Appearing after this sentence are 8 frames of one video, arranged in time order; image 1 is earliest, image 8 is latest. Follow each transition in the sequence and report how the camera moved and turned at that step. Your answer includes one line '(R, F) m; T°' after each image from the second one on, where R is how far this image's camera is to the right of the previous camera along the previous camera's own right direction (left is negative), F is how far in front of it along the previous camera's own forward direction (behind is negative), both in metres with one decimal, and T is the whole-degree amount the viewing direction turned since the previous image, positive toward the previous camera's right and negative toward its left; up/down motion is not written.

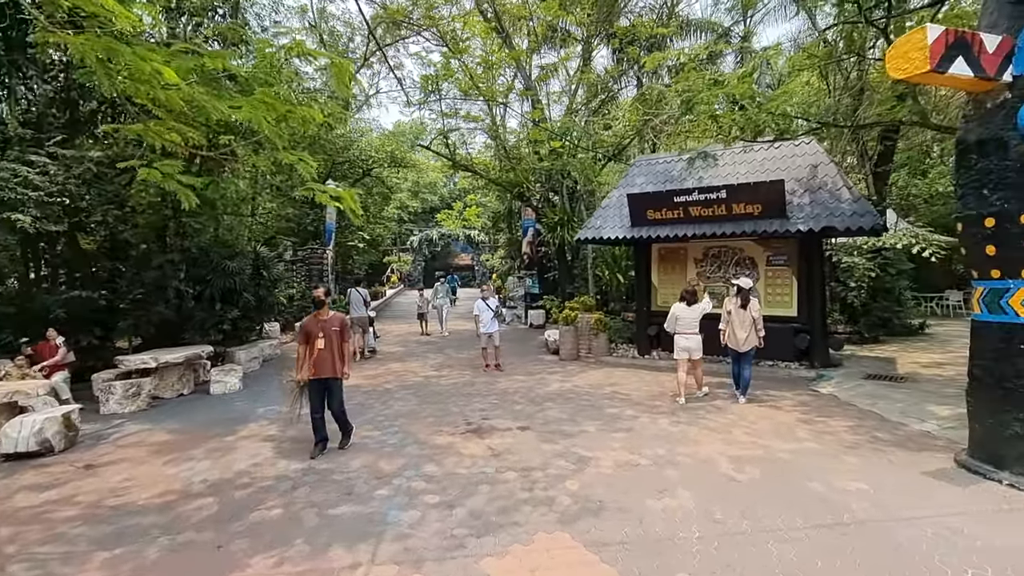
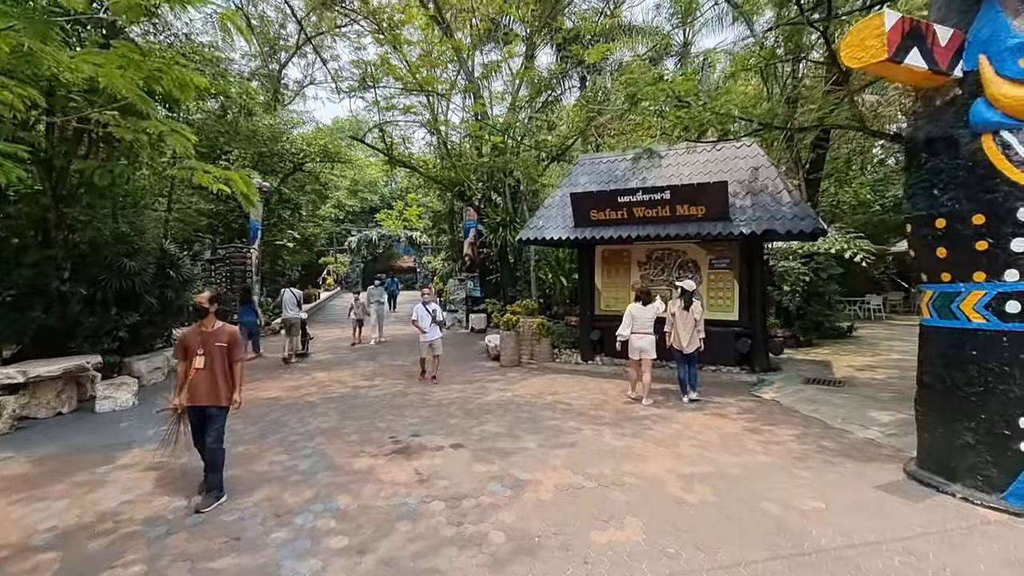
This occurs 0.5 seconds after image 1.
(+0.1, +0.6) m; +6°
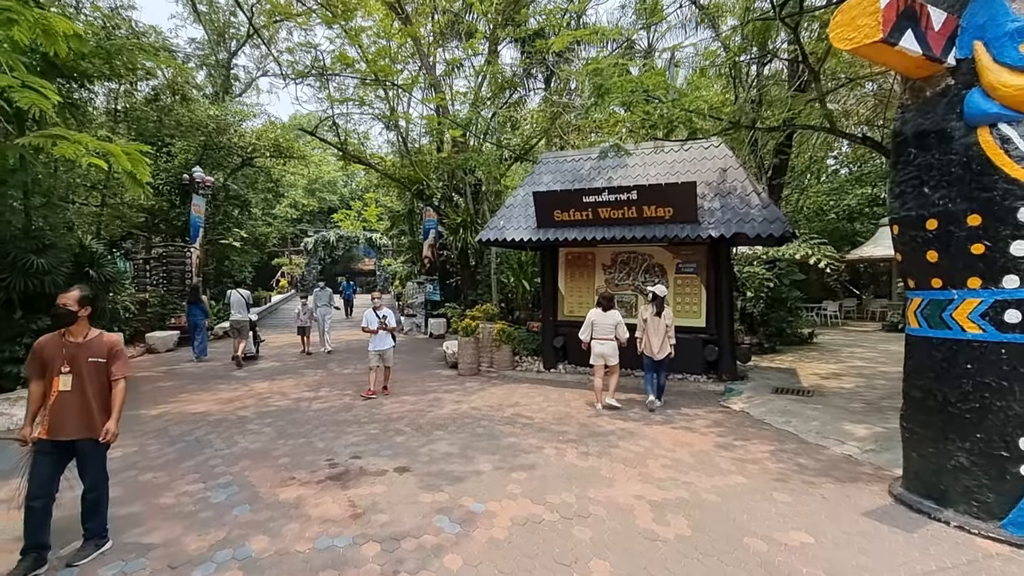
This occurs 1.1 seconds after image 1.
(+0.1, +0.6) m; +4°
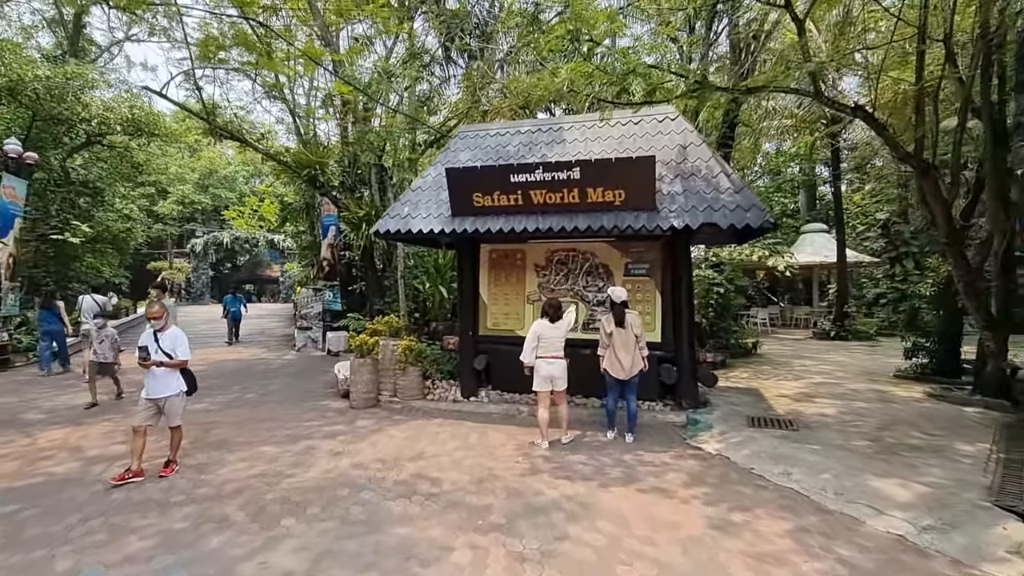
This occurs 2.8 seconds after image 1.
(+0.3, +2.1) m; +8°
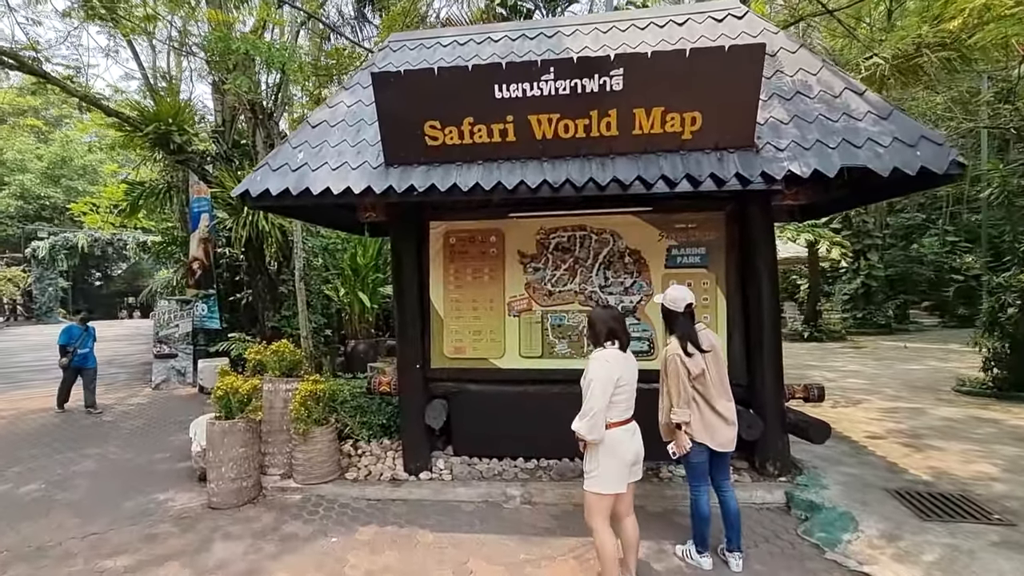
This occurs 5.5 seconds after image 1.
(-0.5, +3.1) m; +9°
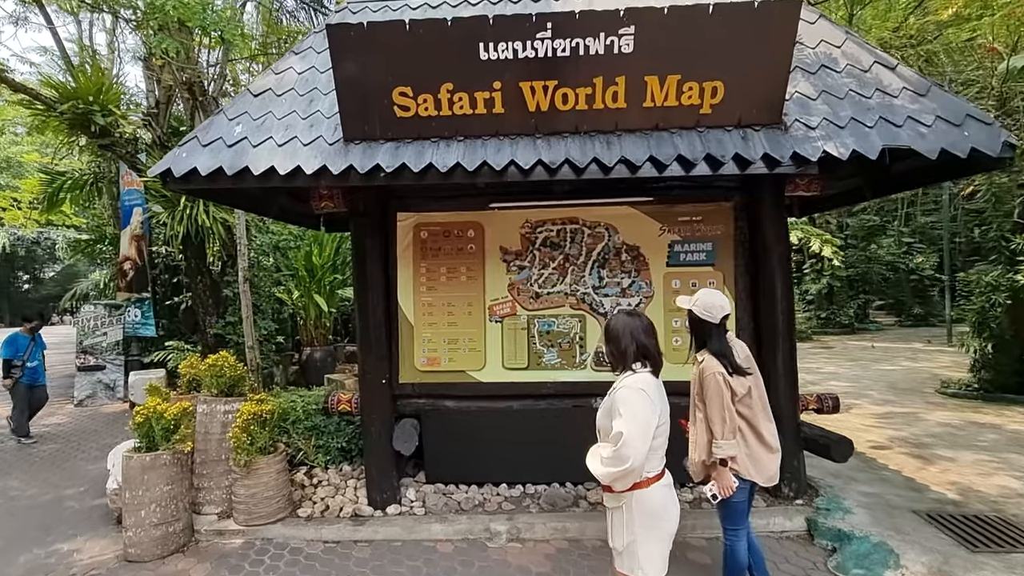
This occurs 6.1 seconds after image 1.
(-0.2, +0.7) m; +4°
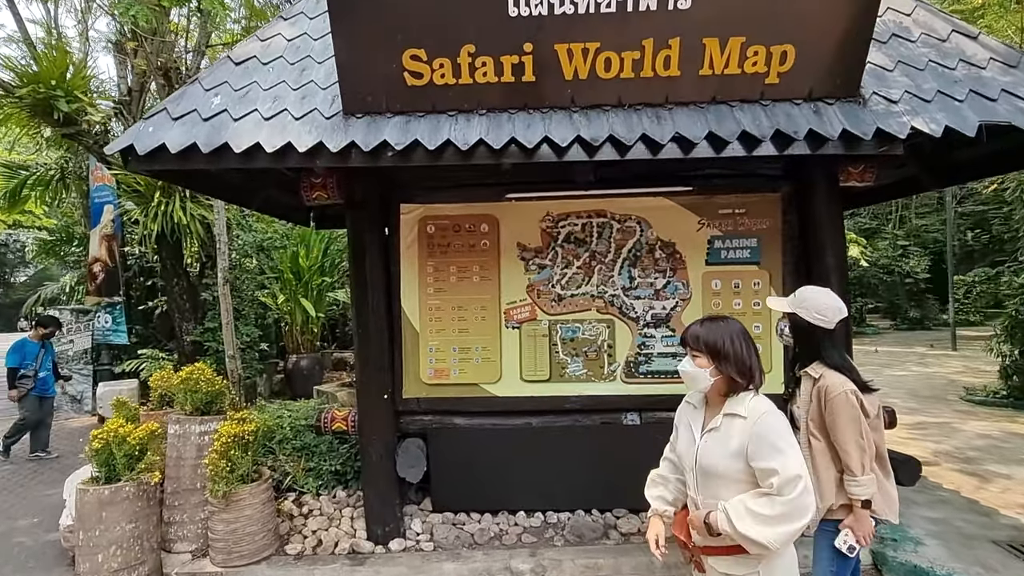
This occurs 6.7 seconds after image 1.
(-0.2, +0.5) m; +2°
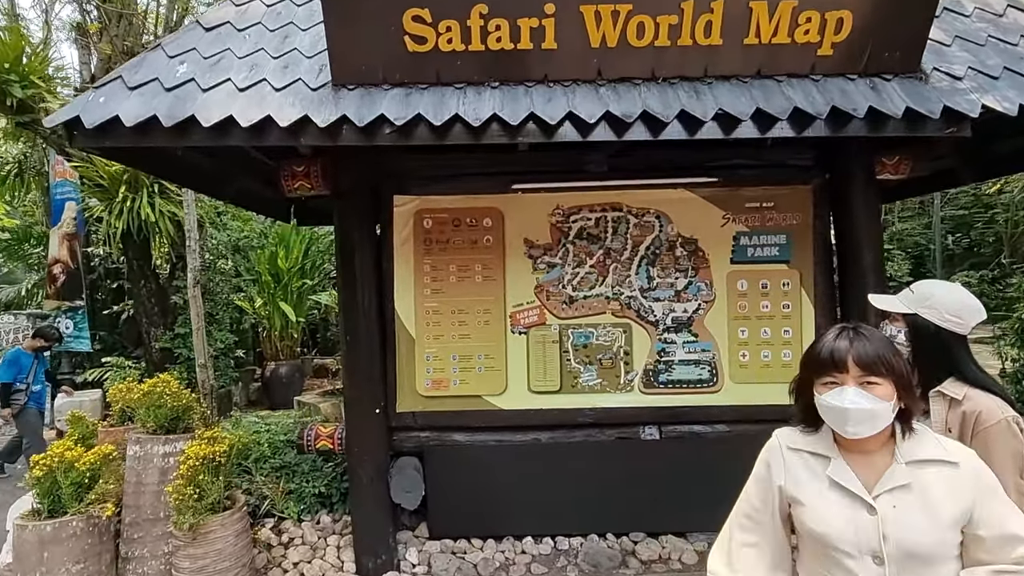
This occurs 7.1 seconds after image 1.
(-0.2, +0.4) m; +2°
